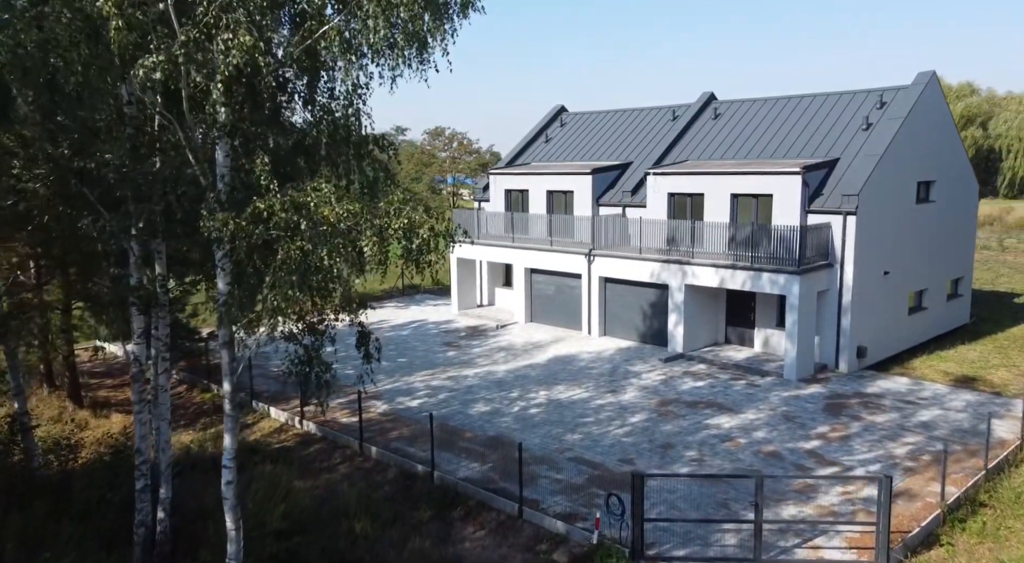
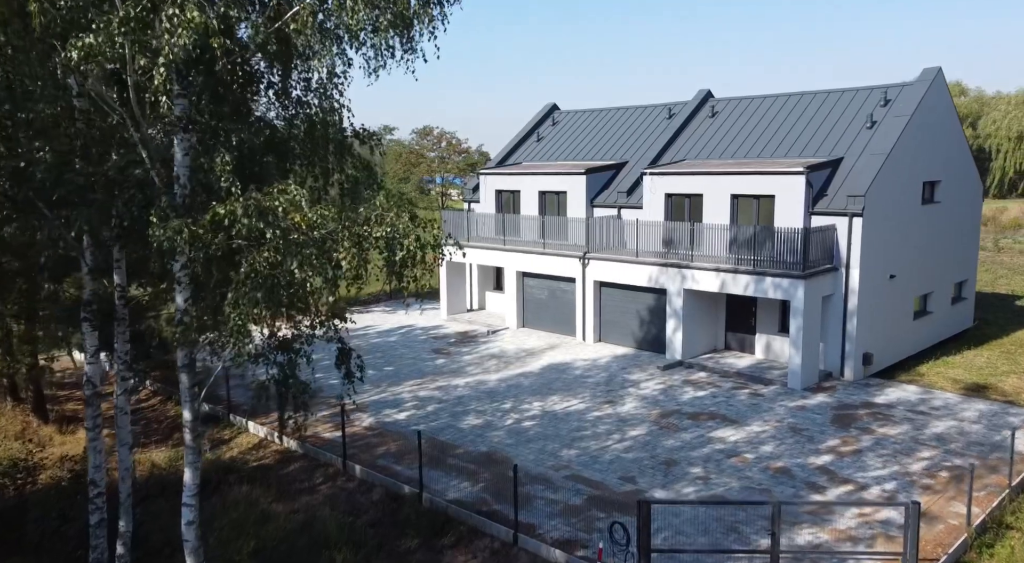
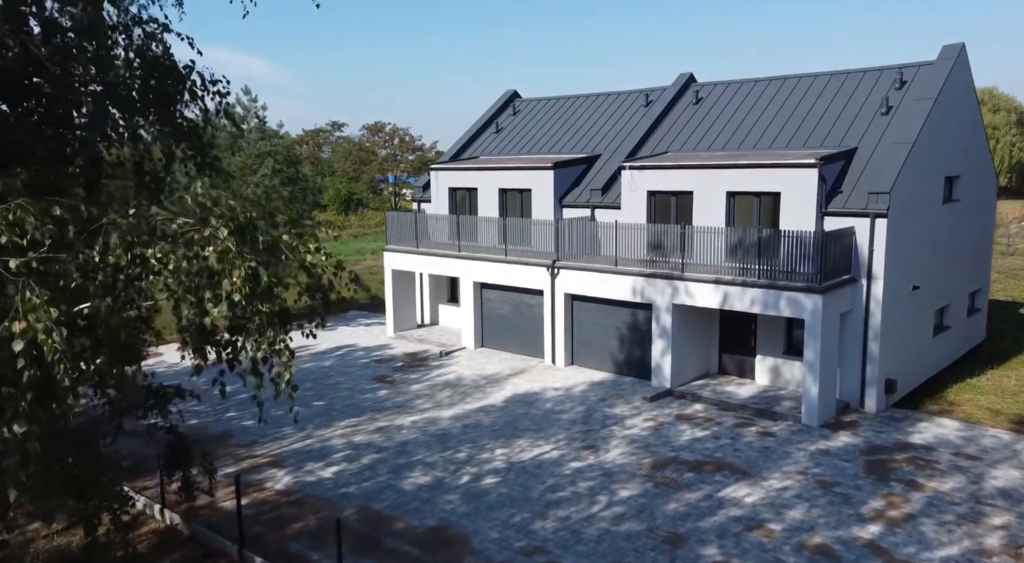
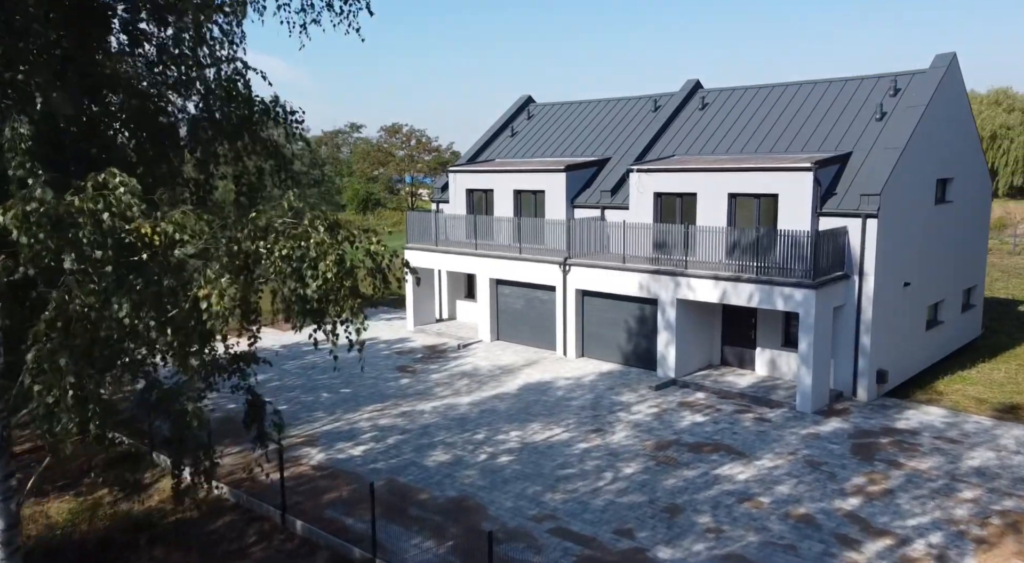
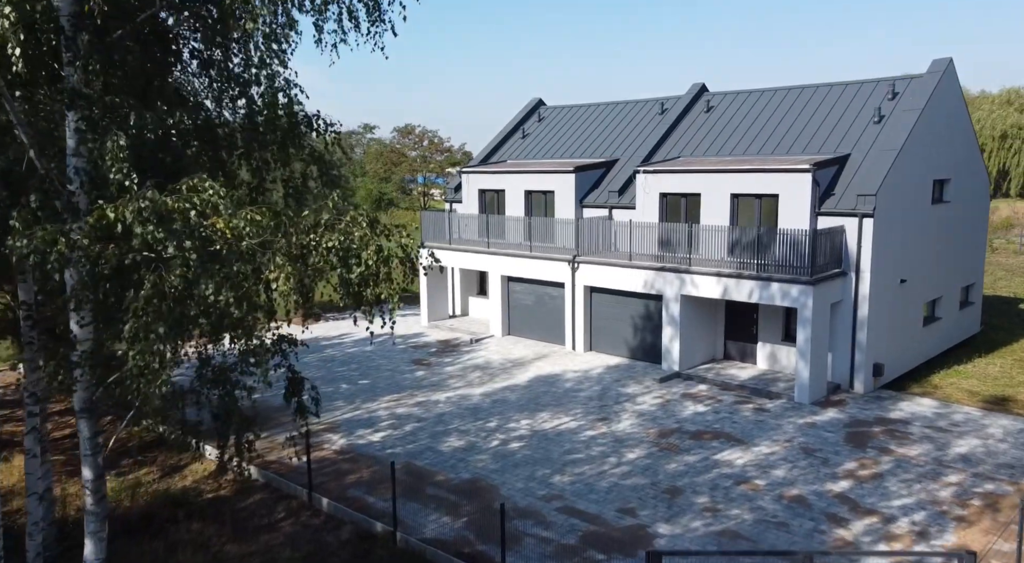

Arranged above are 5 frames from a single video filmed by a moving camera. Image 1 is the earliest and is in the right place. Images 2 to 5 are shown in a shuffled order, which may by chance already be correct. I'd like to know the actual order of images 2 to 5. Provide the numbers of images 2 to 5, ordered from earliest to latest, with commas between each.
2, 5, 4, 3
